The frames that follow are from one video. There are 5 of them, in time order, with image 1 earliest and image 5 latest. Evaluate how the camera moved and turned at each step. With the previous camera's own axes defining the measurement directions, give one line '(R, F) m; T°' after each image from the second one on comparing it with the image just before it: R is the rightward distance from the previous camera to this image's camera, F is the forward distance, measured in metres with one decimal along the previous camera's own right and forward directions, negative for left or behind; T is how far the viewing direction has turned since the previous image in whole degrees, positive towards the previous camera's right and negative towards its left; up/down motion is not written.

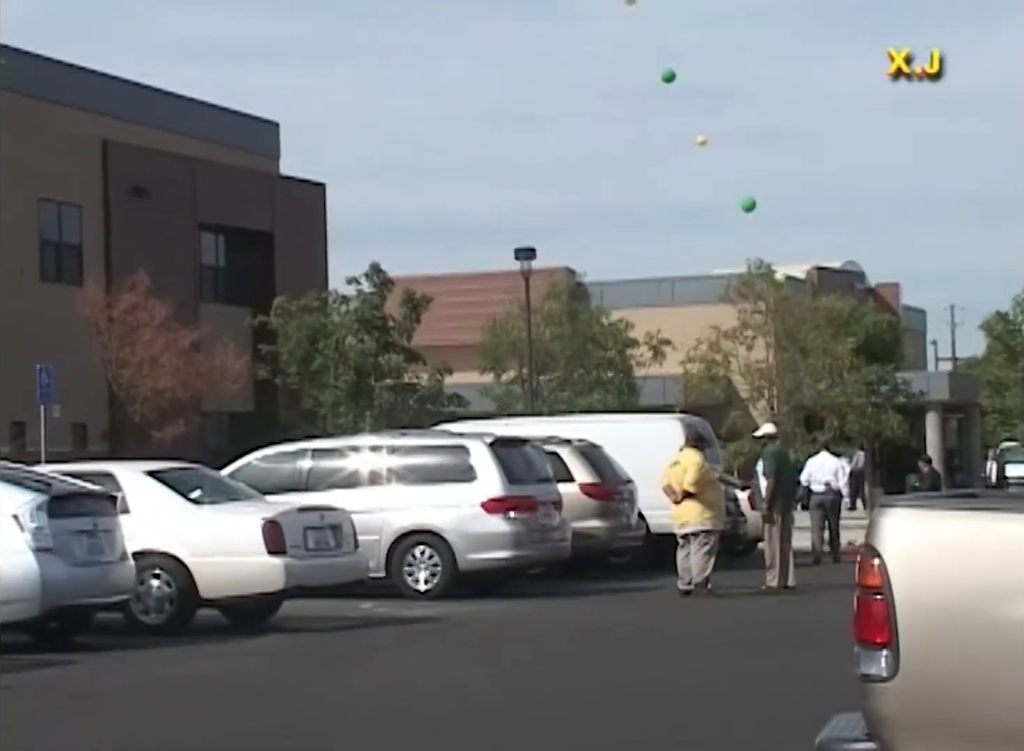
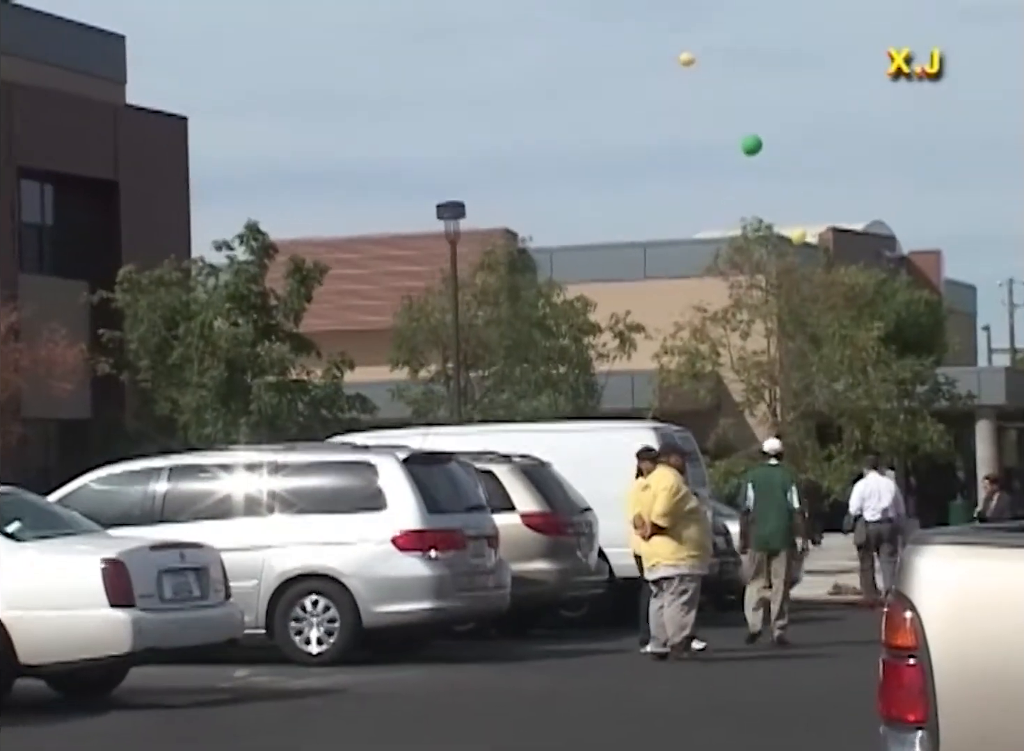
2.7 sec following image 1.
(+0.5, +5.6) m; 0°
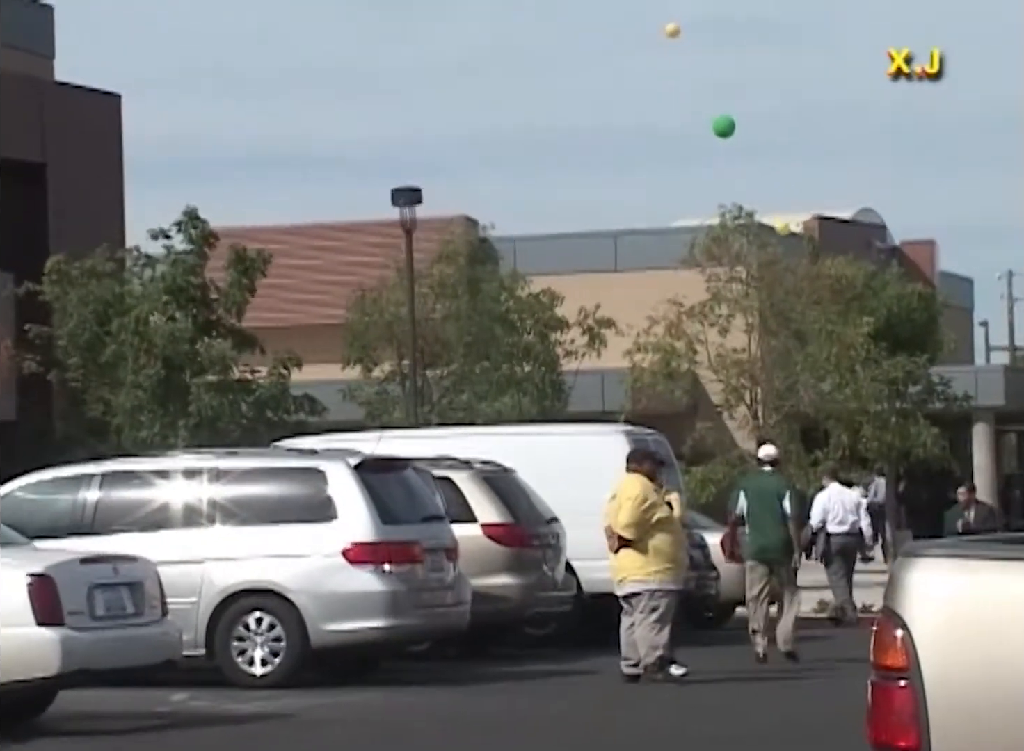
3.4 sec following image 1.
(+0.2, +1.3) m; 0°
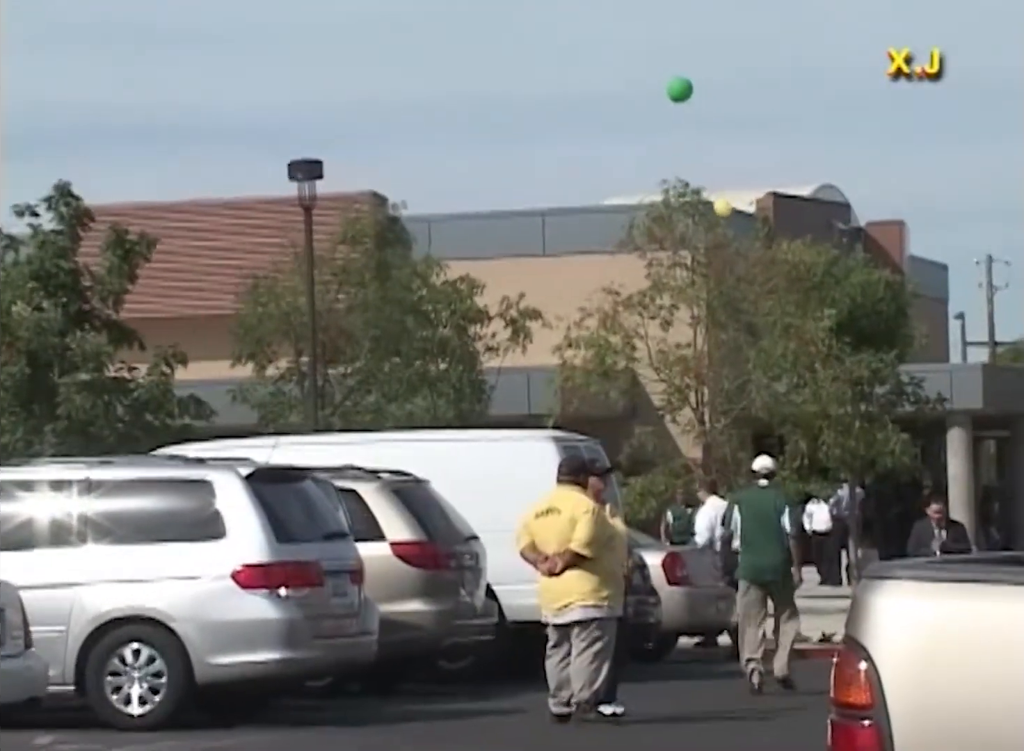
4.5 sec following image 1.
(+0.3, +2.0) m; +1°
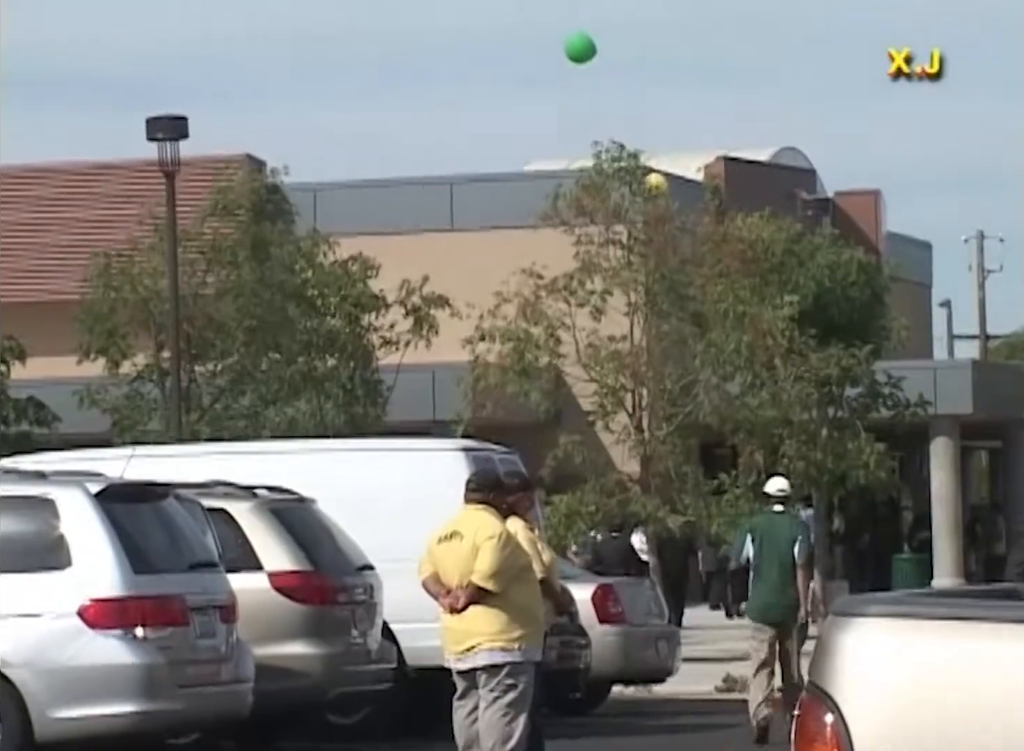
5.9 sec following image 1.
(+0.3, +2.3) m; +1°
